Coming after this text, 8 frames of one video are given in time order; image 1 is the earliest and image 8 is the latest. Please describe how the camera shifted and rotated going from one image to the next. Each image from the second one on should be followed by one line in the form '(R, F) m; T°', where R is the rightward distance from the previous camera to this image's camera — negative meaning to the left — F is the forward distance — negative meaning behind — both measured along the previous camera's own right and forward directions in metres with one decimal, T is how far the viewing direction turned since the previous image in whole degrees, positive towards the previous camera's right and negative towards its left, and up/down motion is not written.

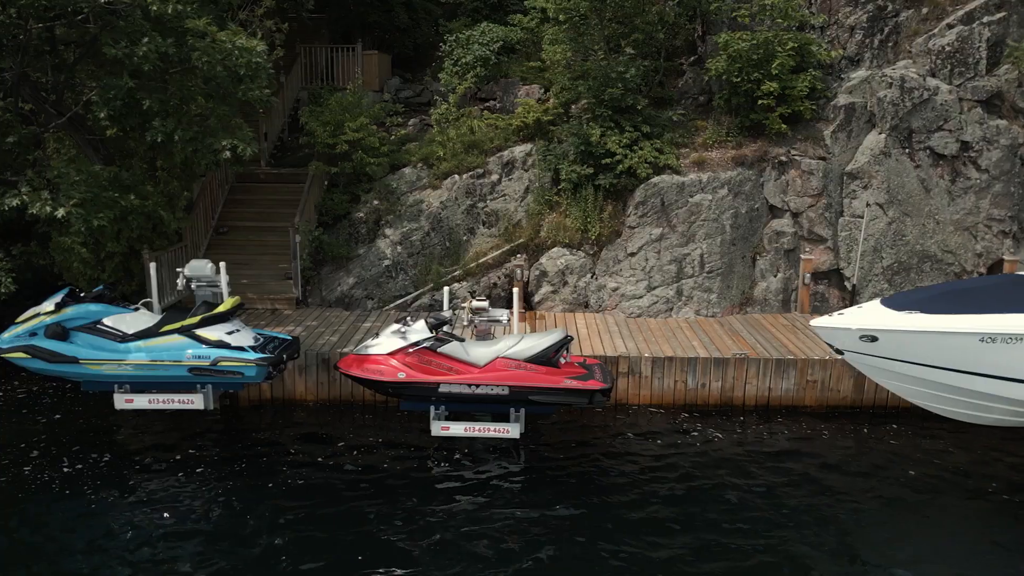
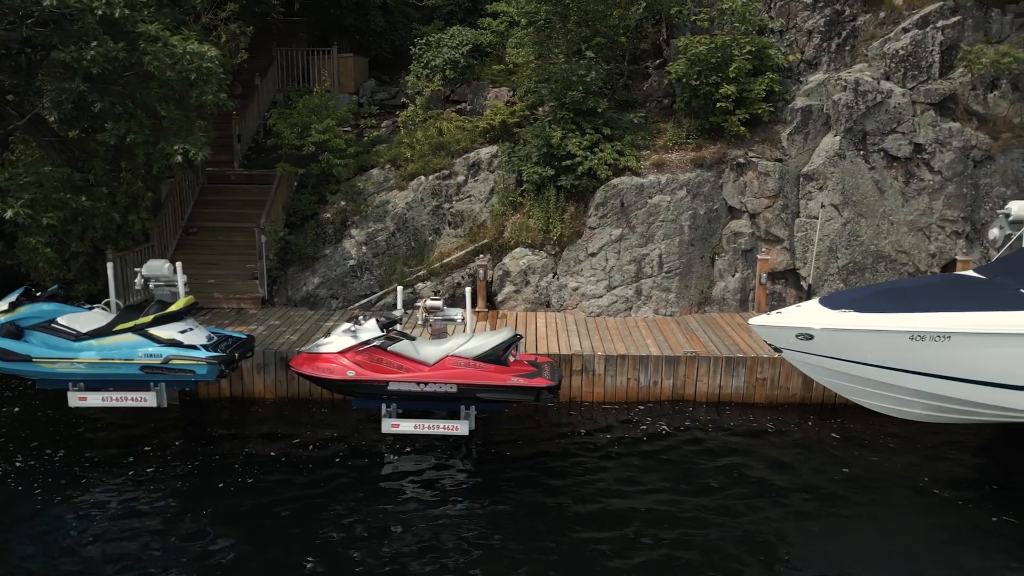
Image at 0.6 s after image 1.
(+1.3, -0.1) m; 0°
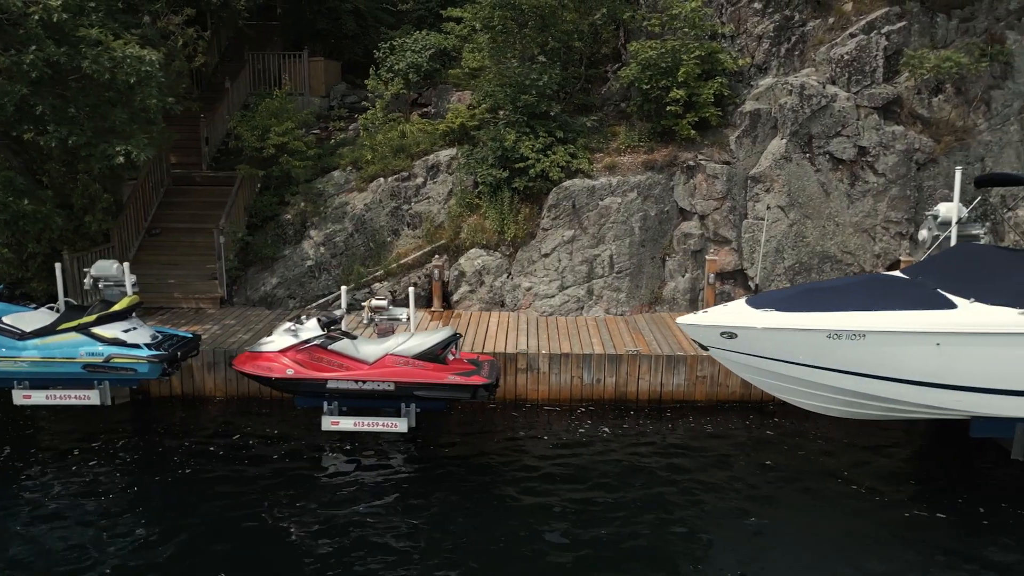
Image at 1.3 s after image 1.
(+1.7, -0.2) m; 0°
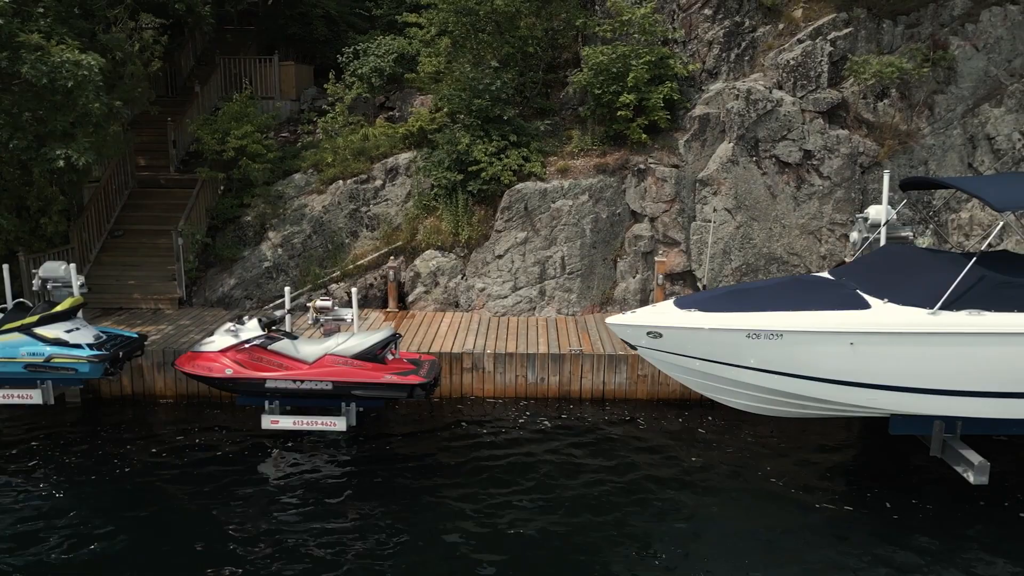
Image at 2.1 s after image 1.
(+1.7, -0.1) m; 0°
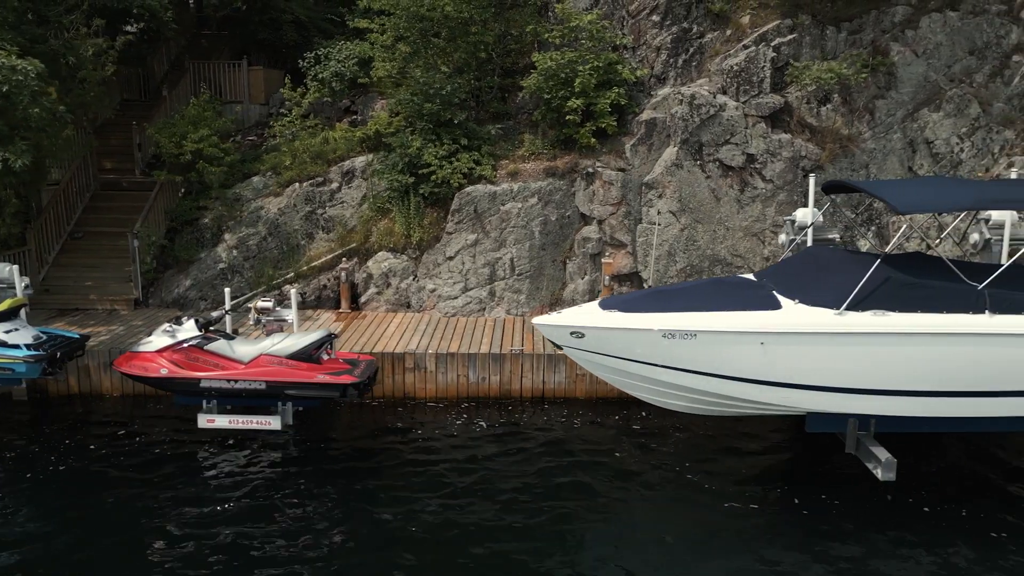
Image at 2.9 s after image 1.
(+1.9, -0.2) m; 0°
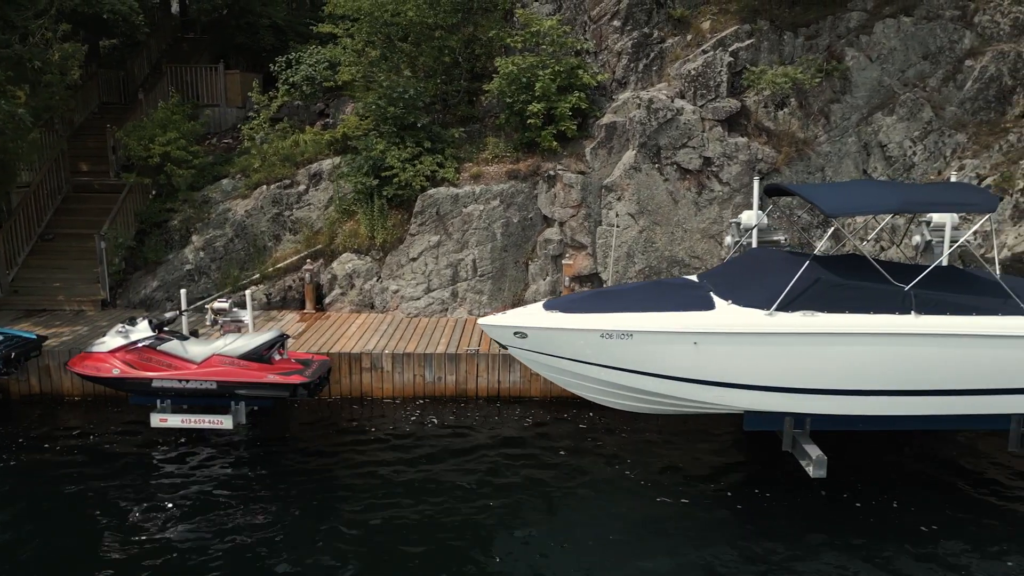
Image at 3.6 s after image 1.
(+1.4, -0.1) m; 0°
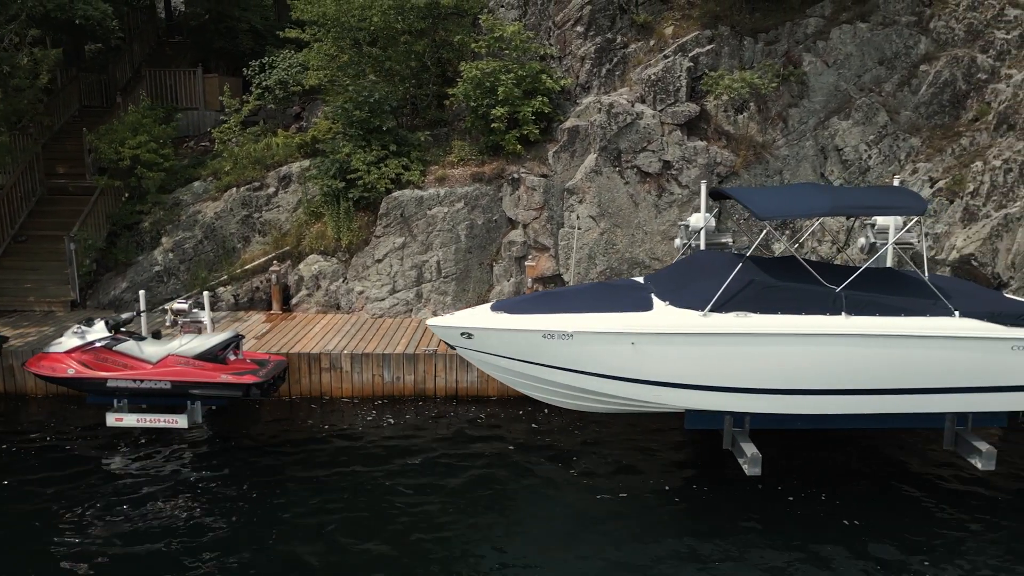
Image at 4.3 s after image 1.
(+1.4, -0.1) m; 0°
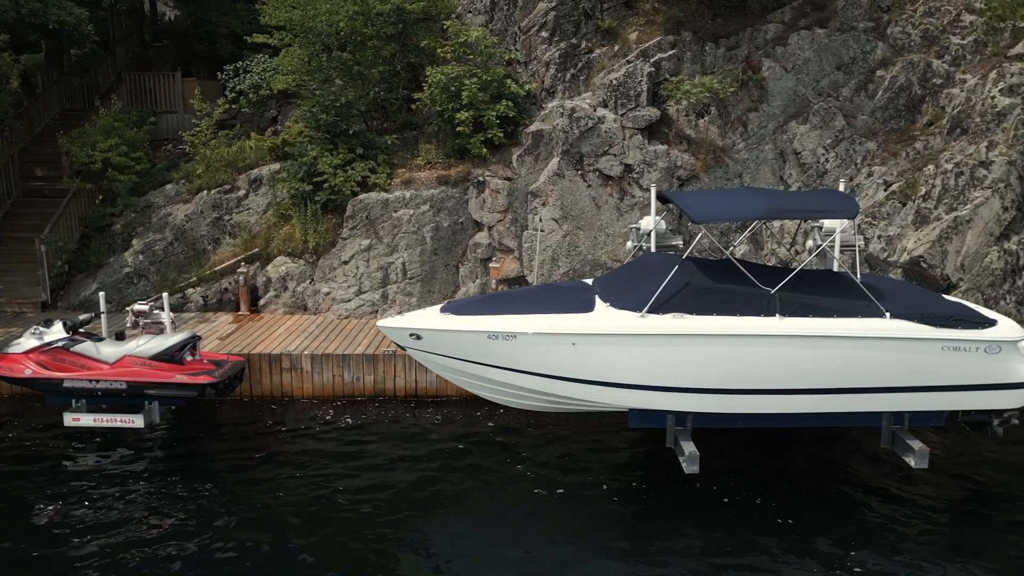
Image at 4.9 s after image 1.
(+1.4, -0.1) m; 0°
